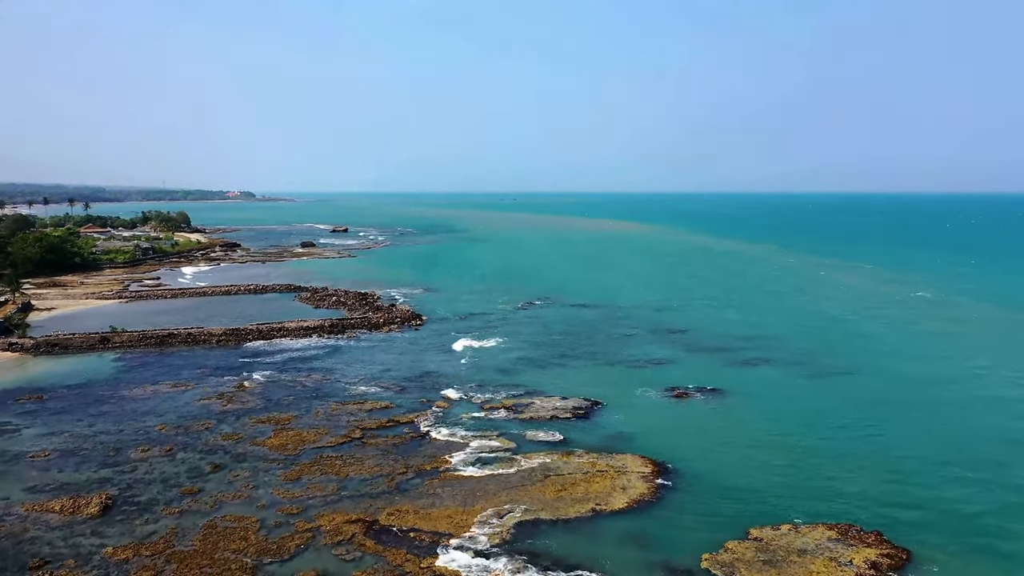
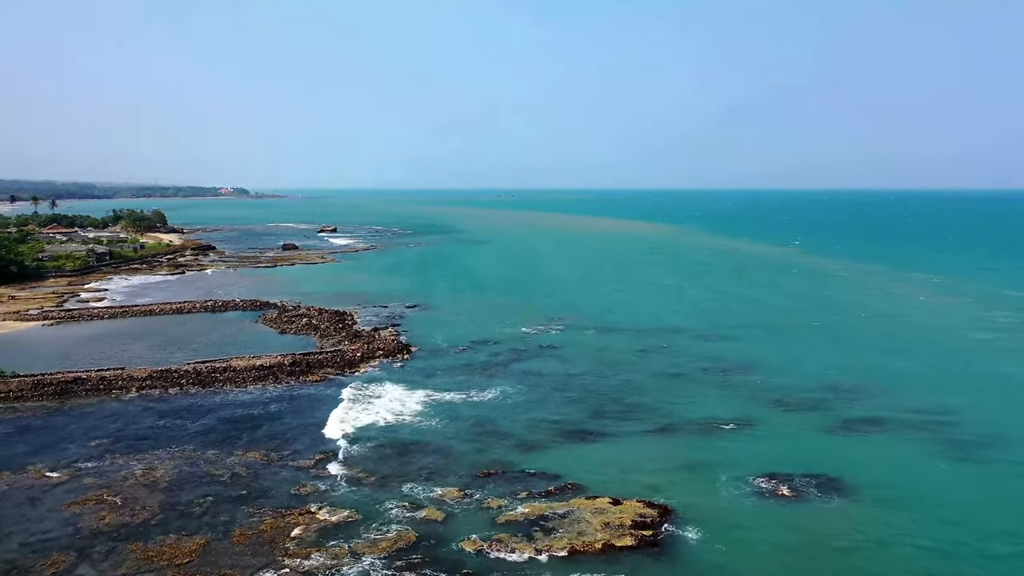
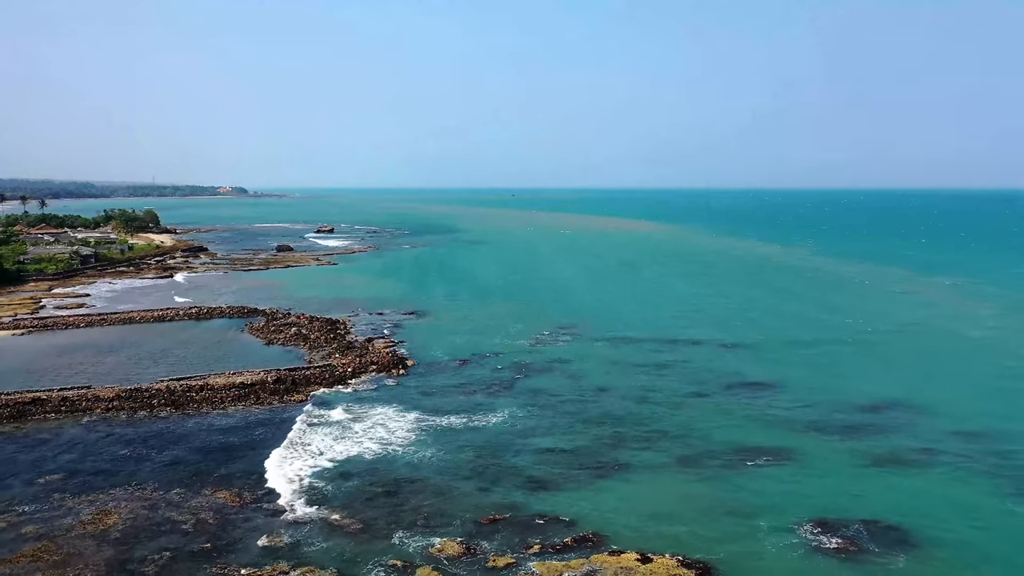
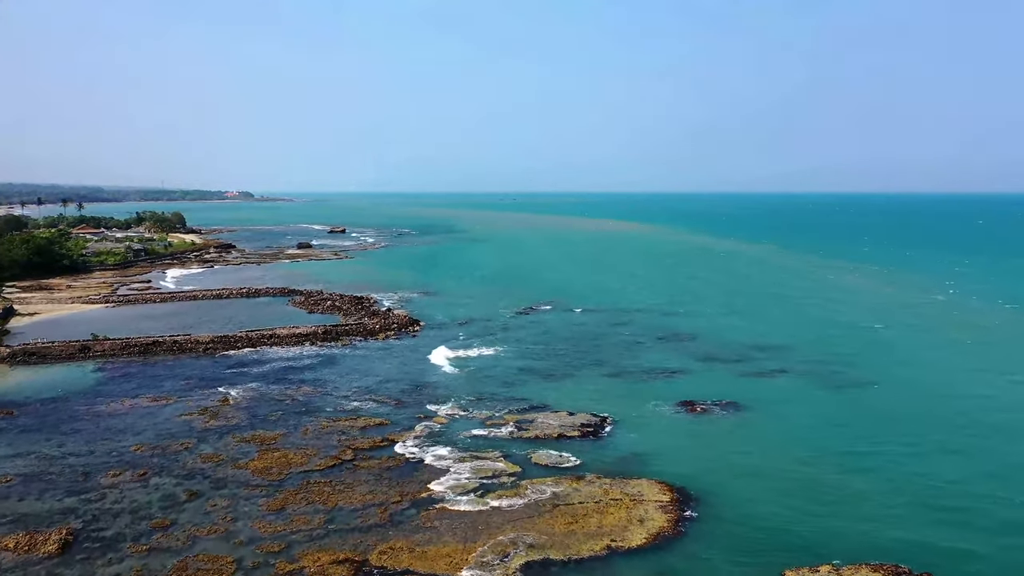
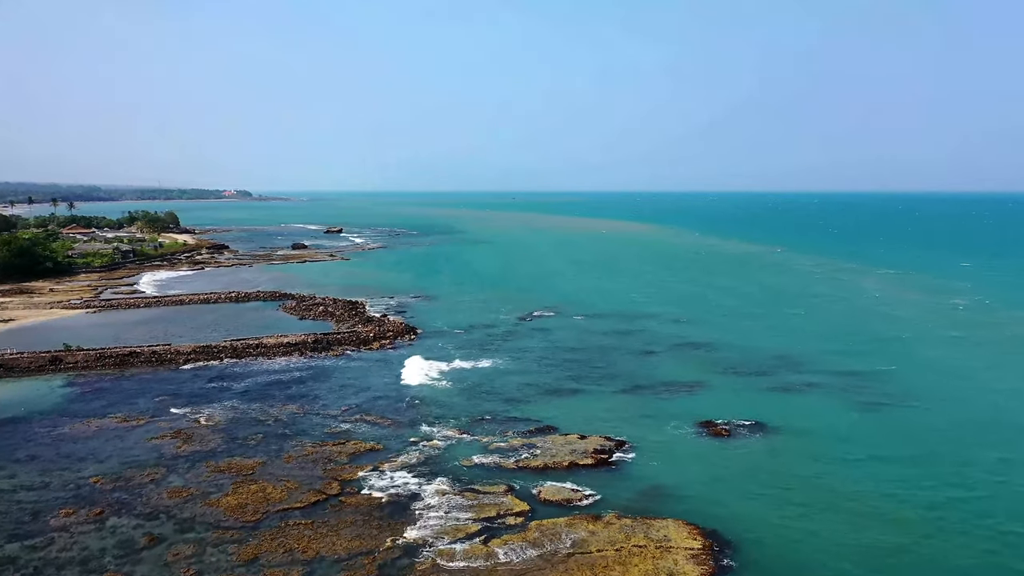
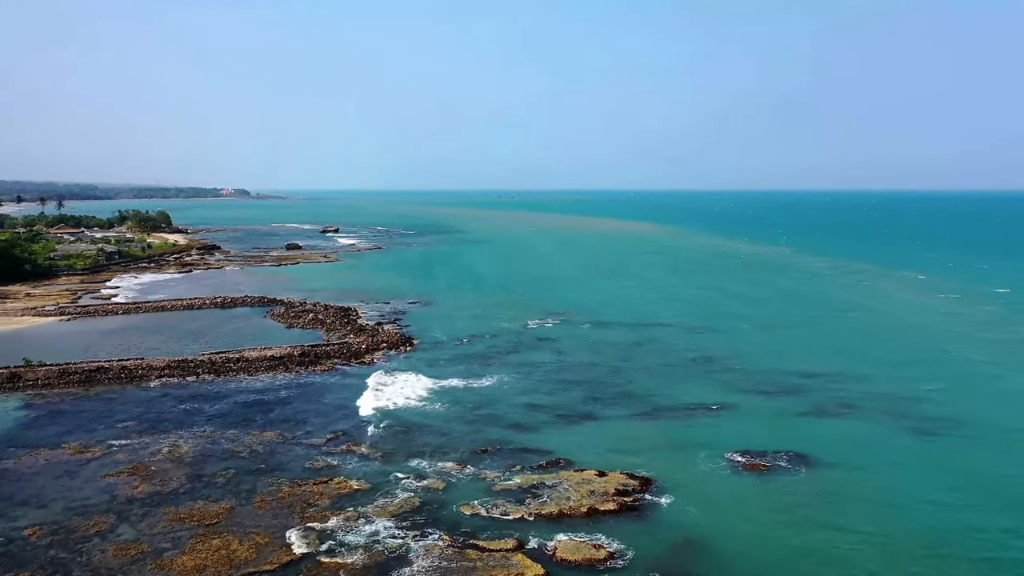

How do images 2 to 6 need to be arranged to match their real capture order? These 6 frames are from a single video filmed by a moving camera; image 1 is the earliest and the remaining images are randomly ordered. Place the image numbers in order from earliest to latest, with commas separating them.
4, 5, 6, 2, 3
